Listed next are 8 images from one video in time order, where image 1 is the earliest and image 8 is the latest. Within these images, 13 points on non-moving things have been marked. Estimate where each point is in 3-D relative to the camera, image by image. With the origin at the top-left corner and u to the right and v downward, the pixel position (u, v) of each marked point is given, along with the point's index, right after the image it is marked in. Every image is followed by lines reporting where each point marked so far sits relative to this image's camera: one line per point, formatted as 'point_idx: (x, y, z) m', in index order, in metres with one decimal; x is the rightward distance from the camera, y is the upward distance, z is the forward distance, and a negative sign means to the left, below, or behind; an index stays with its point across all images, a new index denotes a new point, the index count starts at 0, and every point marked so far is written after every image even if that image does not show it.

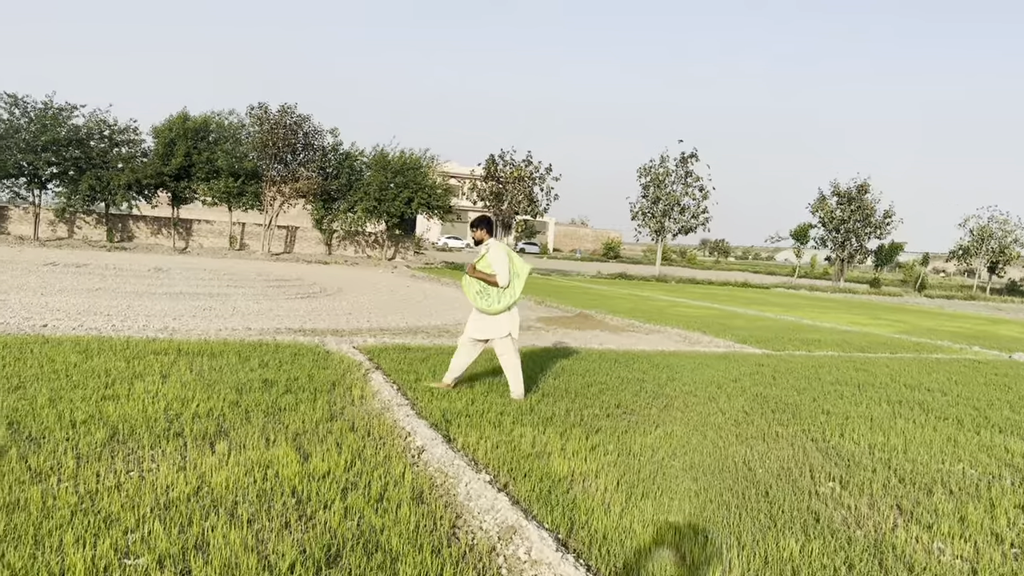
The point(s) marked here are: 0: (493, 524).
0: (-0.1, -0.9, +3.2) m
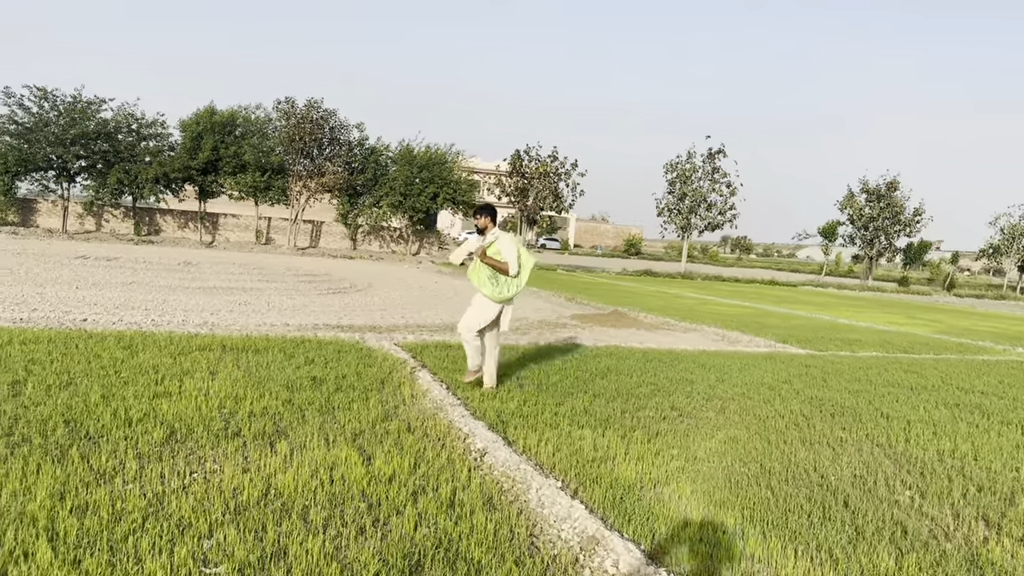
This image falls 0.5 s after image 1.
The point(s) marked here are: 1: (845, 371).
0: (+0.2, -0.9, +3.1) m
1: (+3.1, -0.8, +7.9) m
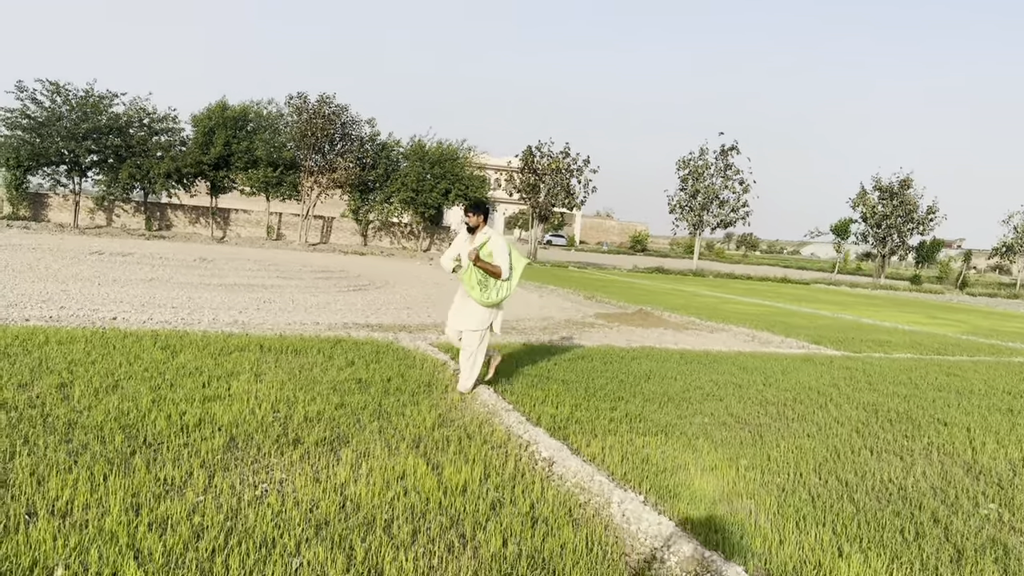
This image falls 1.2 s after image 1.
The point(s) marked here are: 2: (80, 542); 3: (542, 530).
0: (+0.5, -0.9, +2.9) m
1: (+3.4, -0.8, +7.7) m
2: (-1.4, -0.8, +2.6) m
3: (+0.1, -0.9, +3.1) m
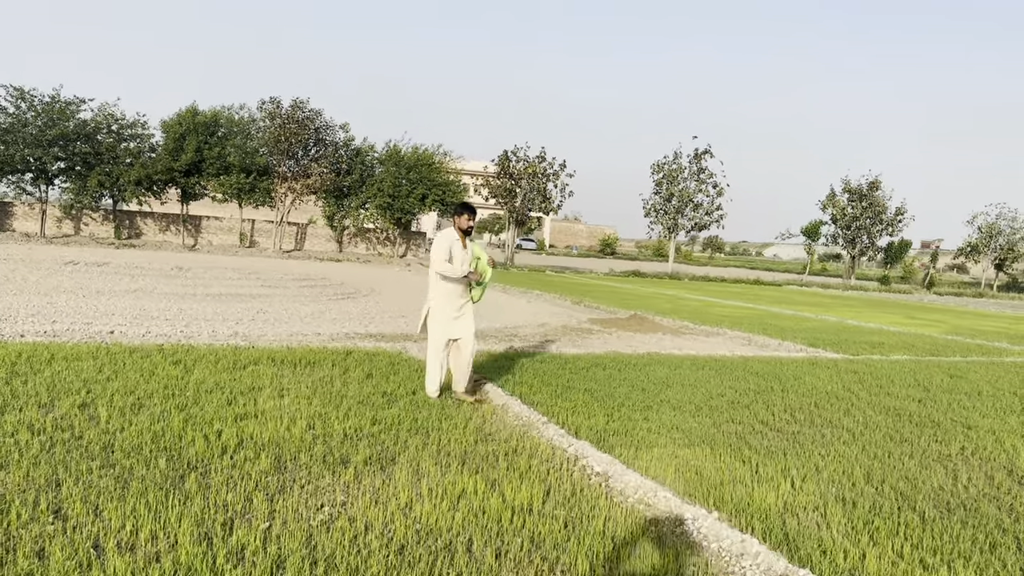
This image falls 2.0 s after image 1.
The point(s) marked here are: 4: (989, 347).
0: (+0.8, -0.9, +2.9) m
1: (+3.5, -0.8, +7.8) m
2: (-1.1, -0.8, +2.5) m
3: (+0.4, -0.9, +3.0) m
4: (+6.4, -0.8, +11.6) m
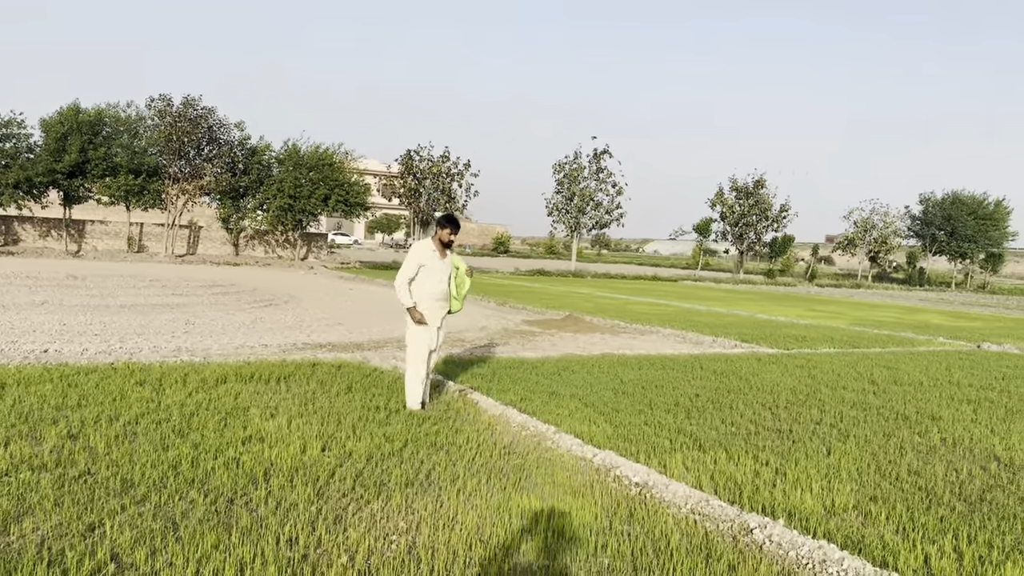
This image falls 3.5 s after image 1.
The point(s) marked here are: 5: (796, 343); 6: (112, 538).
0: (+1.1, -1.0, +2.9) m
1: (+3.1, -0.8, +8.2) m
2: (-0.7, -0.9, +2.3) m
3: (+0.7, -1.0, +3.0) m
4: (+5.5, -0.7, +12.3) m
5: (+3.6, -0.7, +10.8) m
6: (-1.3, -0.8, +2.9) m
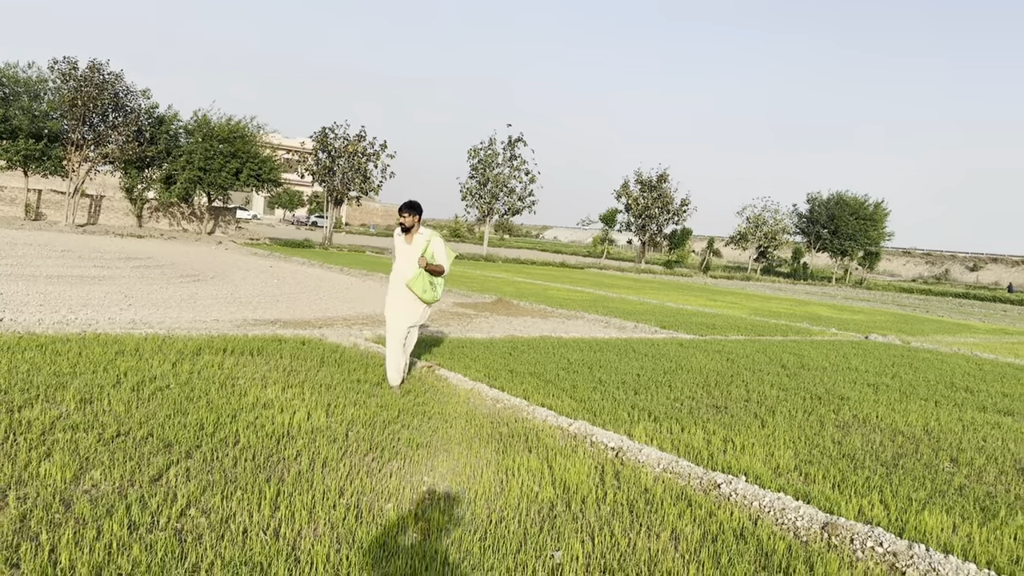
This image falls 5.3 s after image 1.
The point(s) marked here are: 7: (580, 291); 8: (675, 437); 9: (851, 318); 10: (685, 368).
0: (+1.2, -1.0, +3.6) m
1: (+2.5, -0.7, +9.0) m
2: (-0.5, -0.9, +2.7) m
3: (+0.8, -0.9, +3.6) m
4: (+4.4, -0.6, +13.4) m
5: (+2.7, -0.6, +11.7) m
6: (-1.3, -0.7, +3.3) m
7: (+1.4, -0.1, +17.4) m
8: (+0.9, -0.9, +5.0) m
9: (+7.0, -0.6, +17.8) m
10: (+1.5, -0.7, +7.7) m
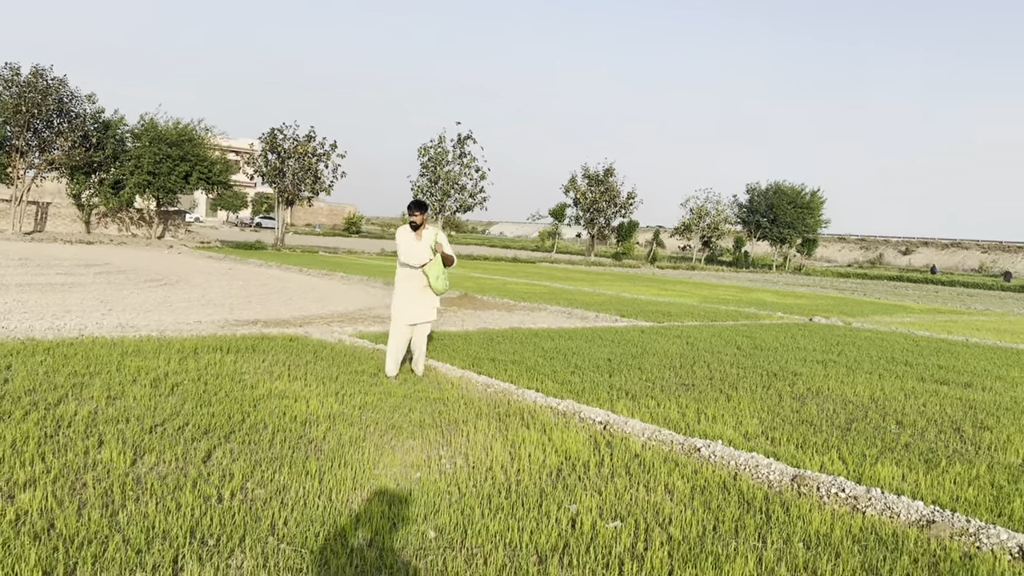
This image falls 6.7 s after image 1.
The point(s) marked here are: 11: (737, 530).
0: (+1.3, -0.9, +4.1) m
1: (+2.2, -0.6, +9.6) m
2: (-0.4, -0.8, +3.1) m
3: (+0.8, -0.9, +4.1) m
4: (+3.8, -0.4, +14.1) m
5: (+2.2, -0.4, +12.3) m
6: (-1.2, -0.7, +3.6) m
7: (+0.5, +0.1, +18.0) m
8: (+0.9, -0.8, +5.5) m
9: (+6.1, -0.3, +18.6) m
10: (+1.3, -0.6, +8.3) m
11: (+0.9, -0.9, +3.3) m
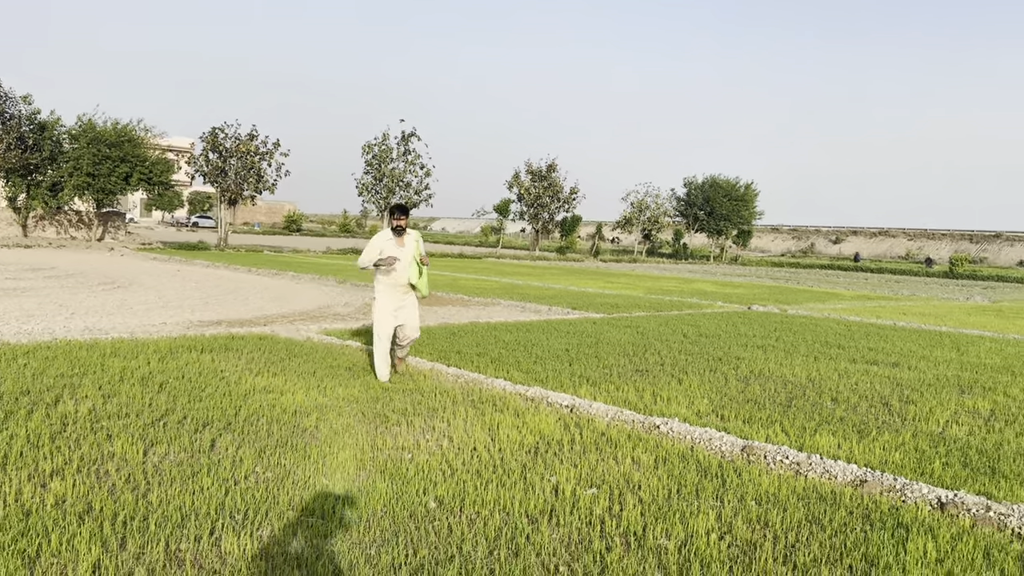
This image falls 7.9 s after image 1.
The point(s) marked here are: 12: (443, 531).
0: (+1.1, -0.8, +4.6) m
1: (+1.7, -0.5, +10.2) m
2: (-0.4, -0.8, +3.5) m
3: (+0.7, -0.8, +4.6) m
4: (+3.0, -0.3, +14.8) m
5: (+1.5, -0.3, +12.8) m
6: (-1.3, -0.8, +3.9) m
7: (-0.5, +0.2, +18.3) m
8: (+0.7, -0.7, +5.9) m
9: (+5.0, -0.1, +19.4) m
10: (+0.9, -0.5, +8.7) m
11: (+0.8, -0.9, +3.8) m
12: (-0.2, -0.9, +3.1) m
